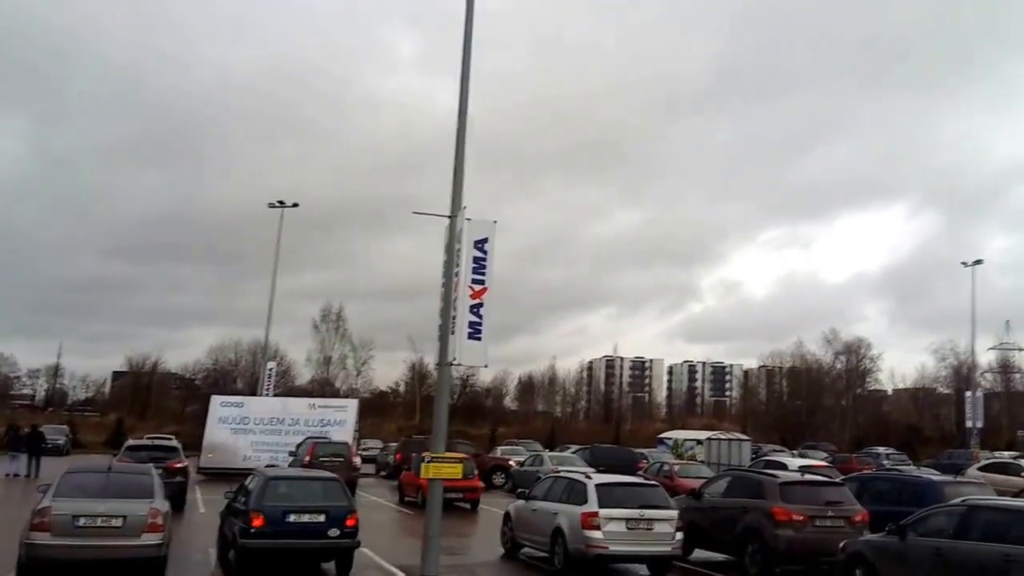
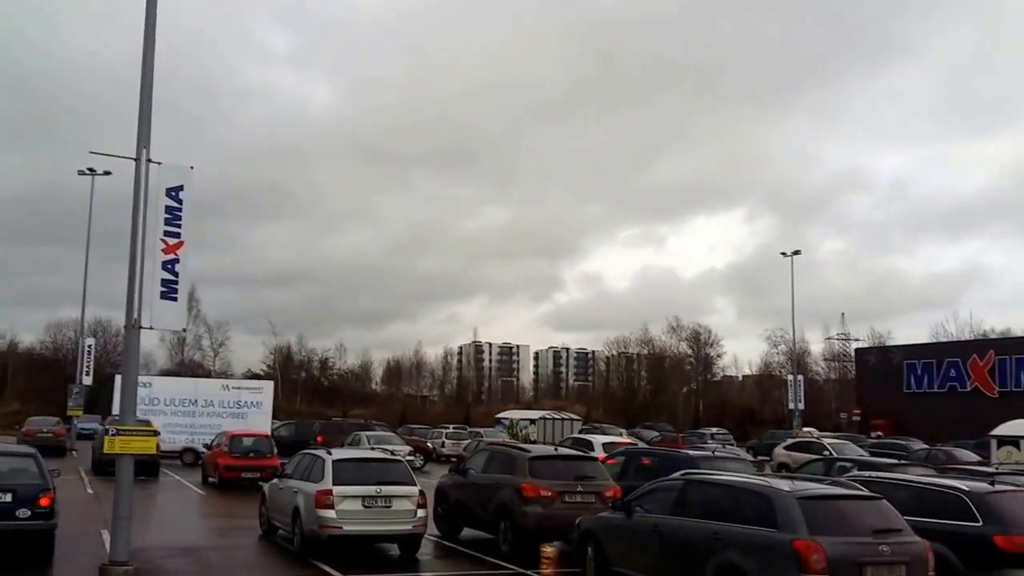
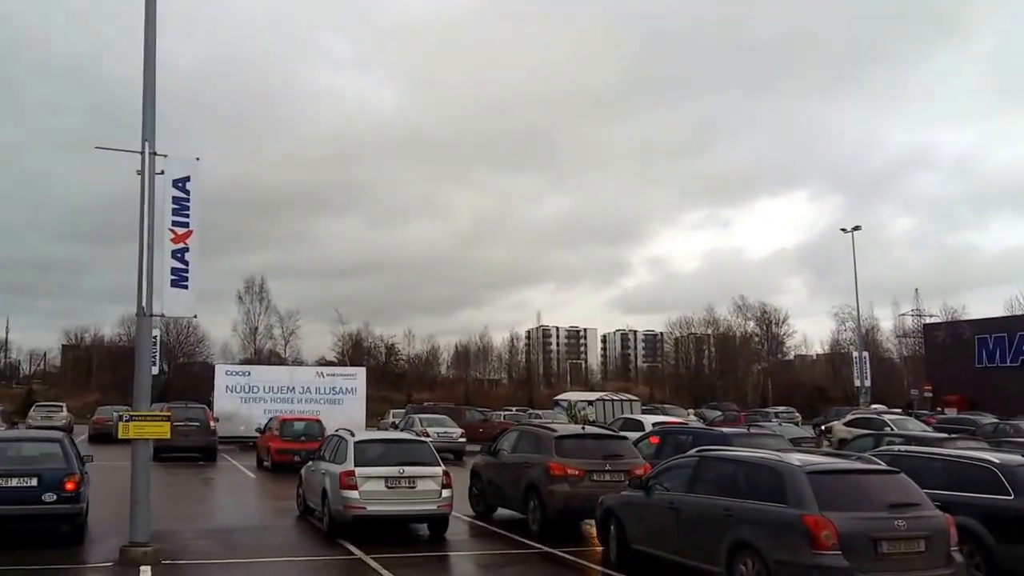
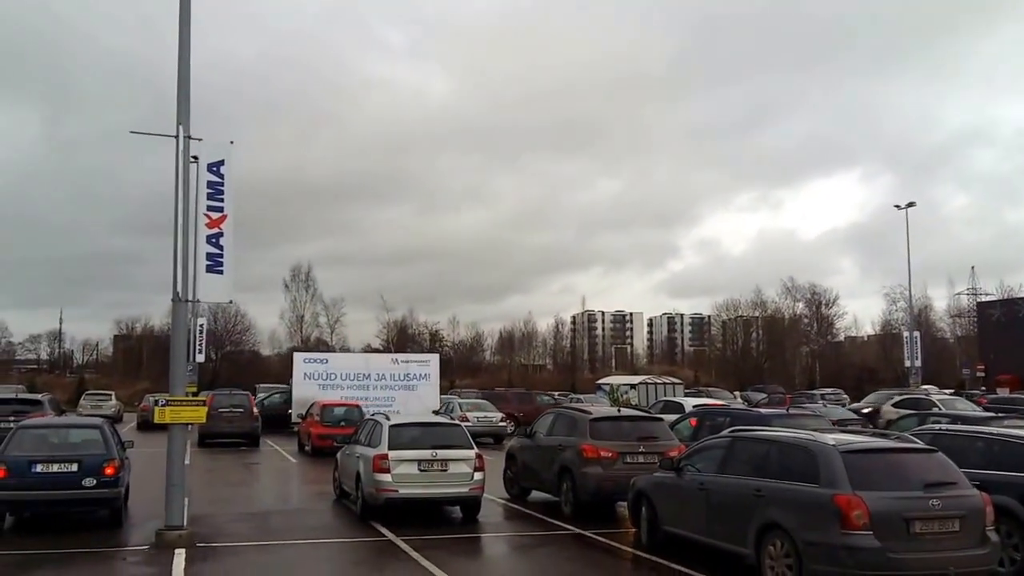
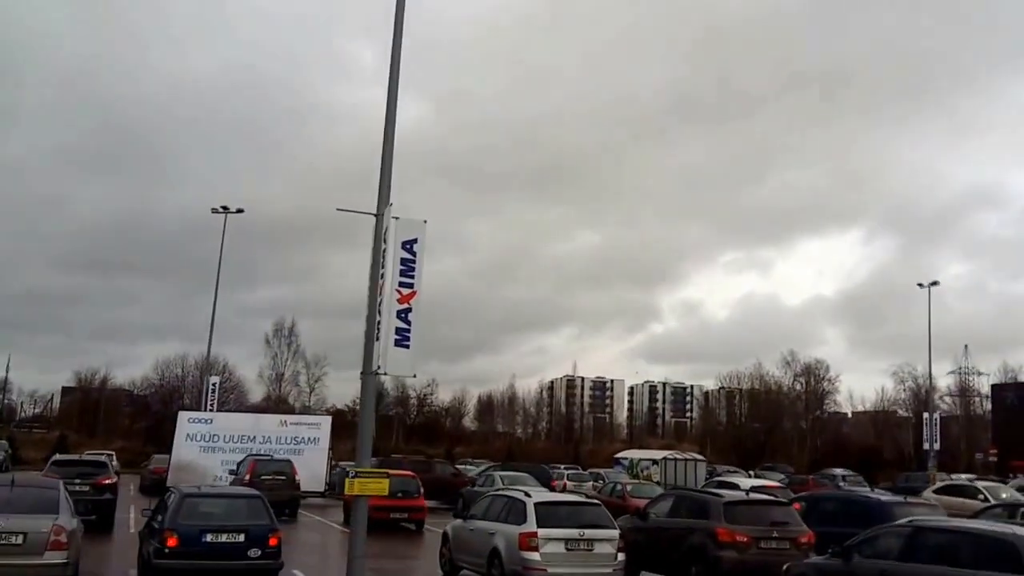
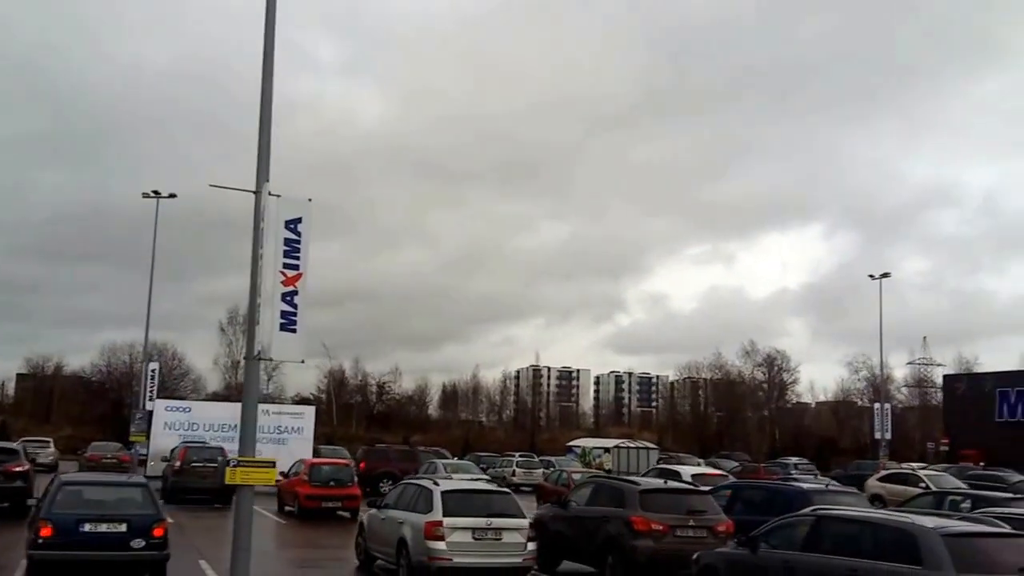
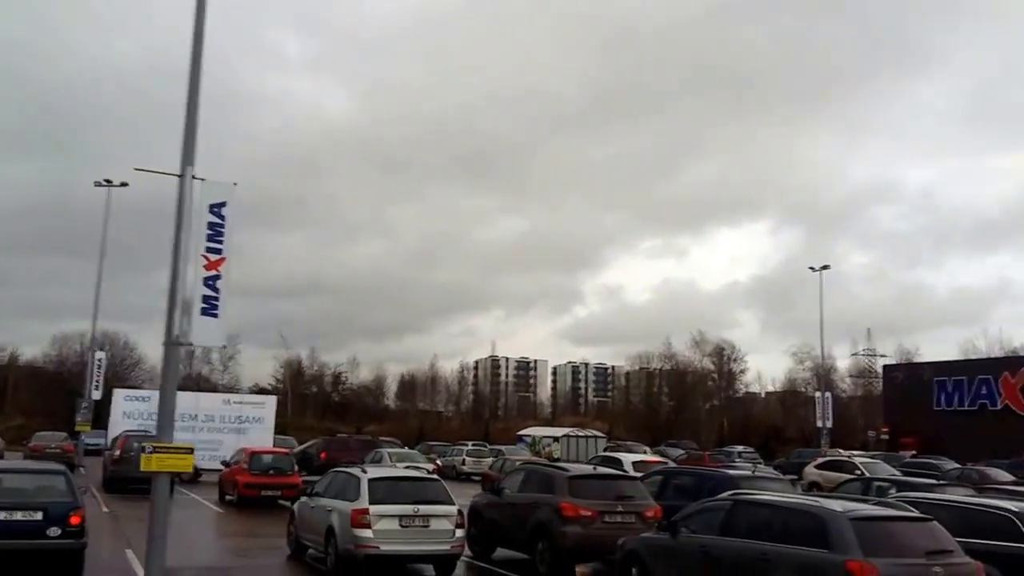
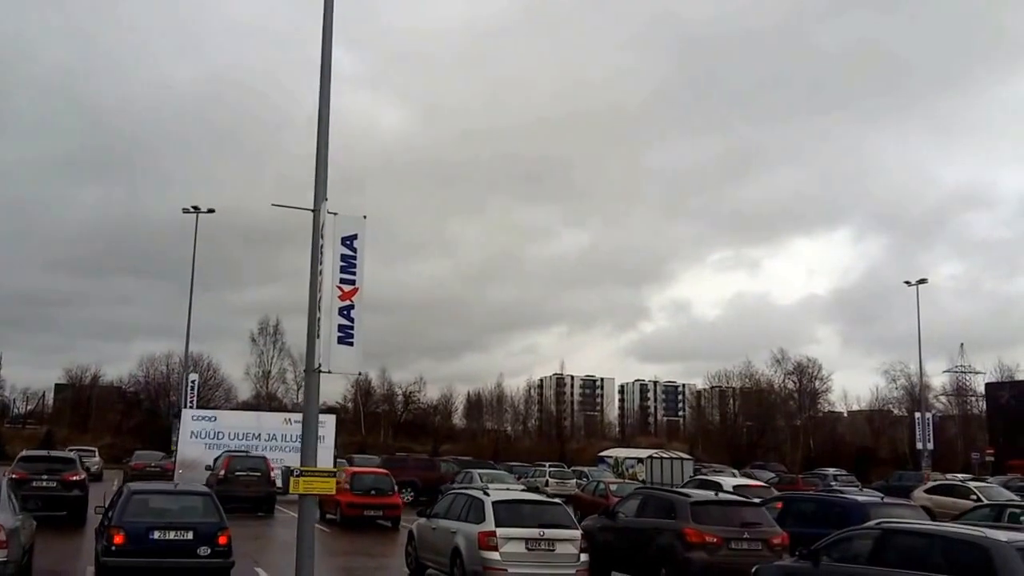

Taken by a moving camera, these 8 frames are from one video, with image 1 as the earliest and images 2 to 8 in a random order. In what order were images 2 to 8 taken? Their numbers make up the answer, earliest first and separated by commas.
5, 8, 6, 7, 2, 3, 4
